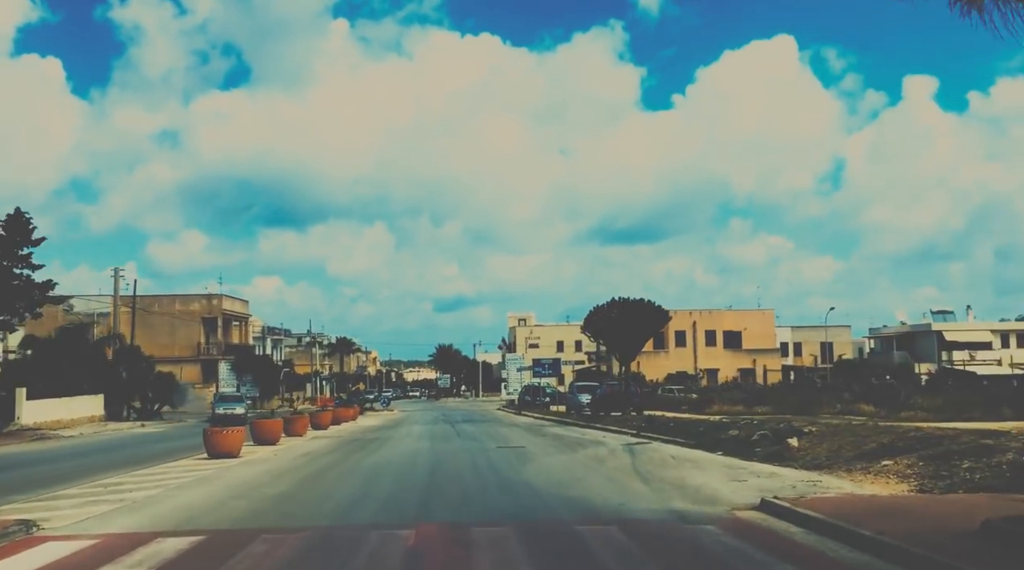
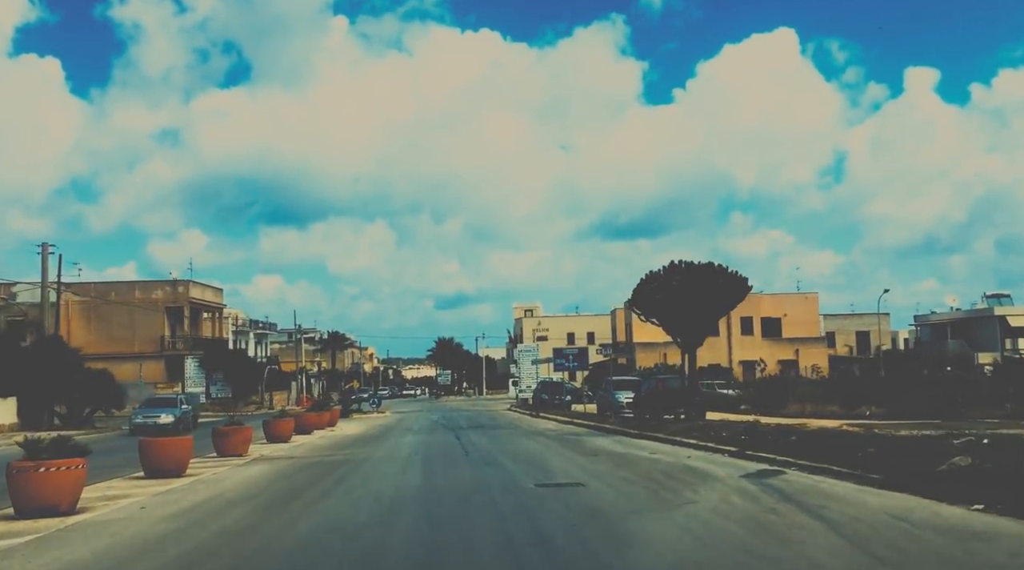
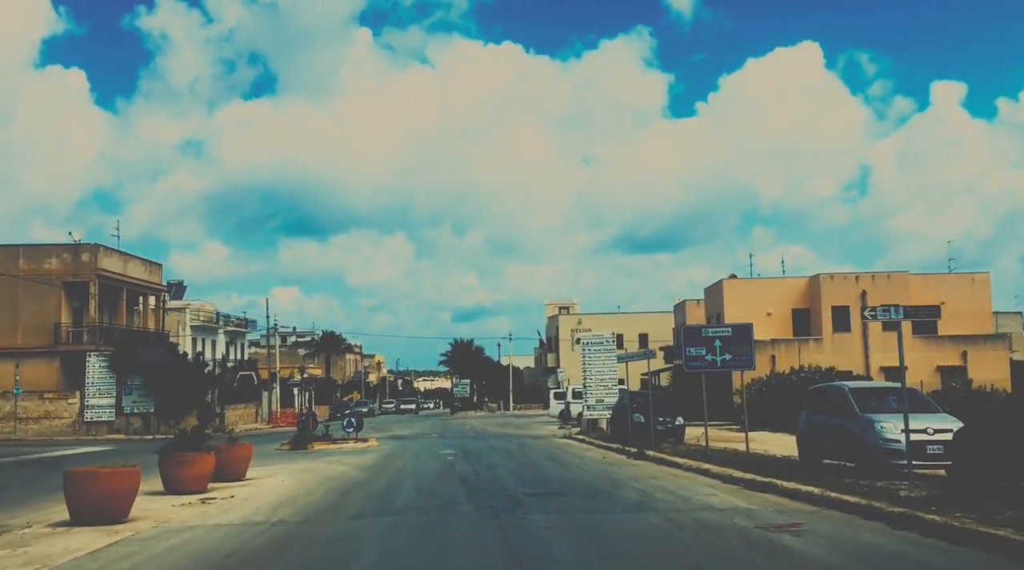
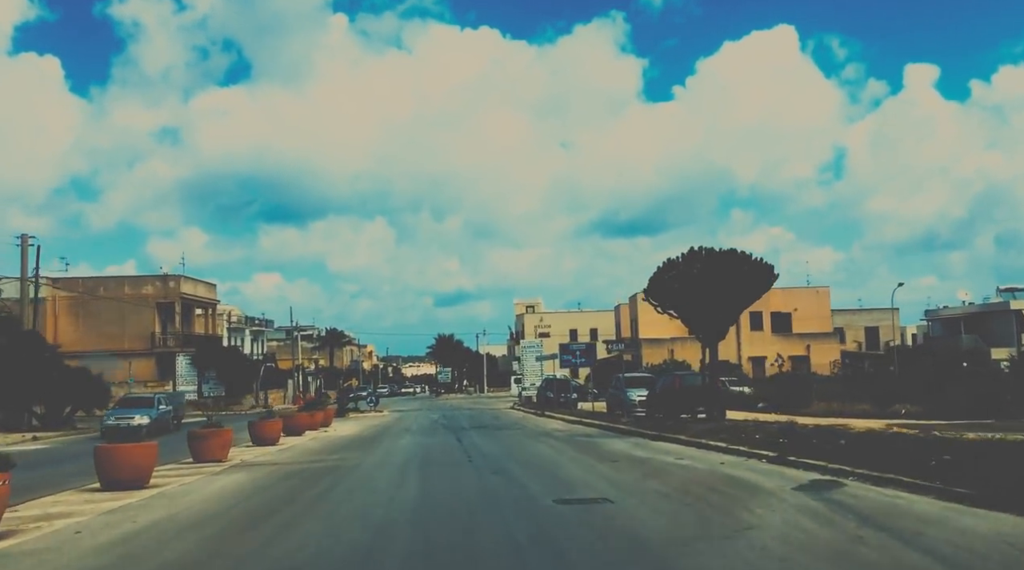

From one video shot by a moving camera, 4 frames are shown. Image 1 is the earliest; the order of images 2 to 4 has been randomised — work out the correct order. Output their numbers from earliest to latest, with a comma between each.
2, 4, 3
